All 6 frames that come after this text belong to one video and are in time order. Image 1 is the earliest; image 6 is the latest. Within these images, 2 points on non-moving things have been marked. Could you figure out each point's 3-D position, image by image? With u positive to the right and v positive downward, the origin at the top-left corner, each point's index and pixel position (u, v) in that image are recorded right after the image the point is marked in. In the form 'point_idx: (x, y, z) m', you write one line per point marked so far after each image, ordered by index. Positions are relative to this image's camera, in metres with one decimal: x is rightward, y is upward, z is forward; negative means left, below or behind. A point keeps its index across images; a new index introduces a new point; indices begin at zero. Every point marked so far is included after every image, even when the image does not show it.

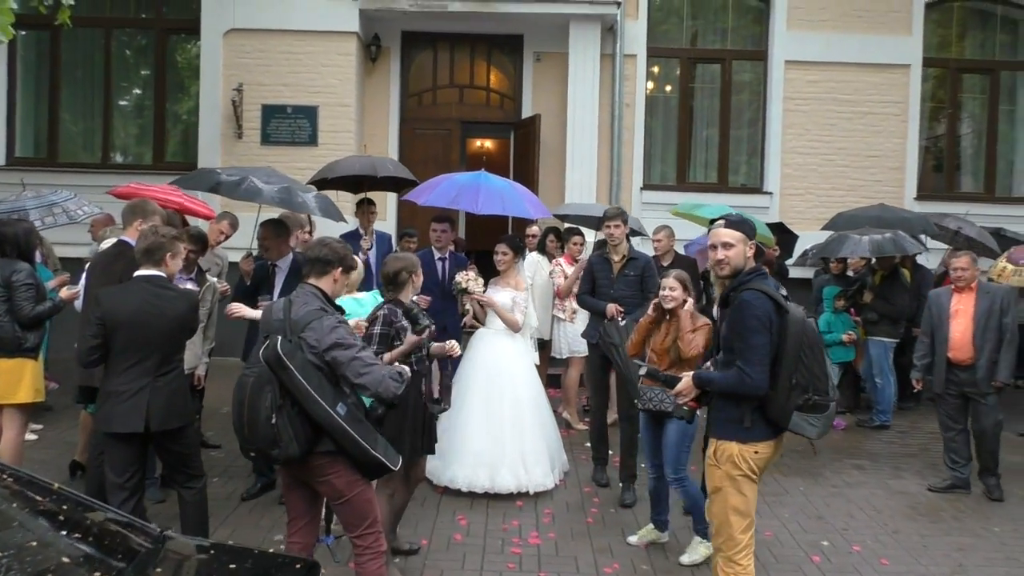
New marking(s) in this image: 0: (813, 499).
0: (+2.1, -1.5, +6.5) m
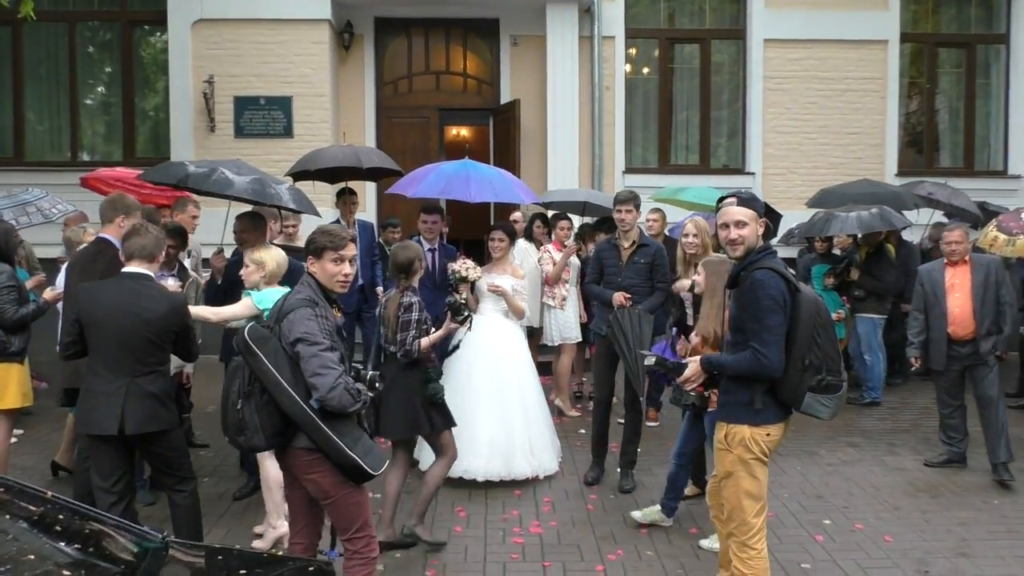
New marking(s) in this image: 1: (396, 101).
0: (+2.1, -1.3, +6.5) m
1: (-1.5, +2.4, +11.9) m
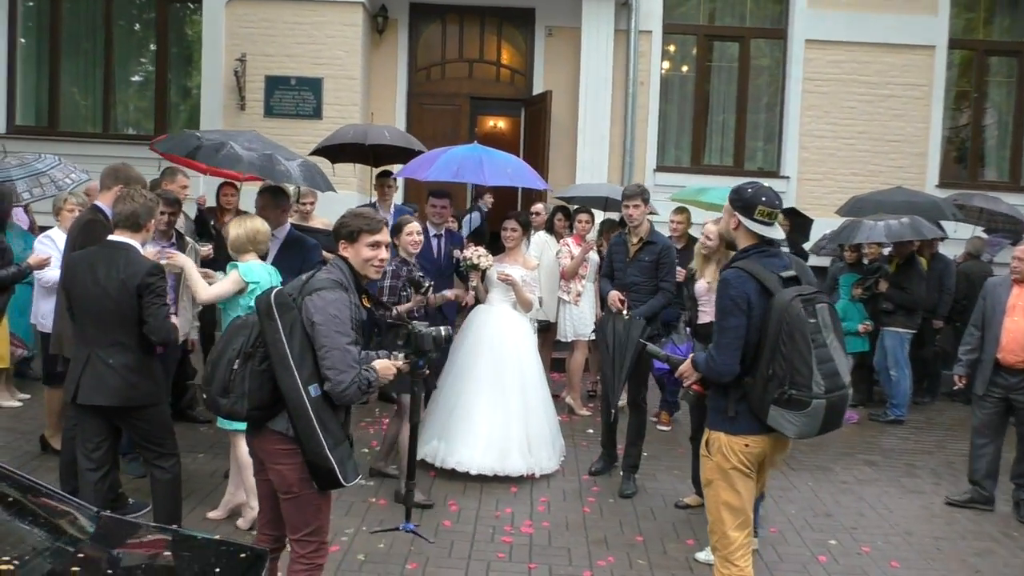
0: (+2.1, -1.4, +6.3) m
1: (-1.1, +2.5, +11.8) m
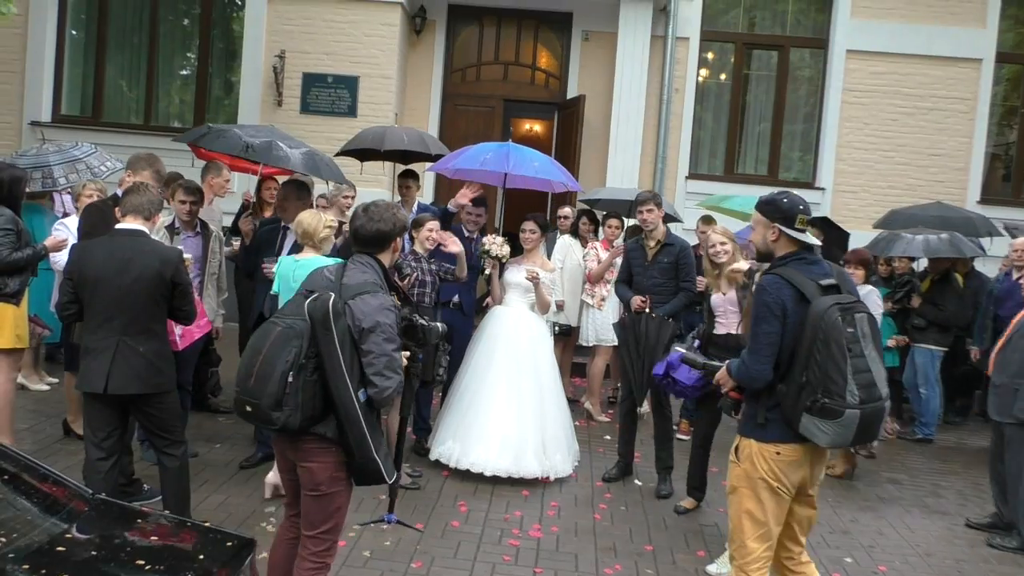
0: (+2.2, -1.5, +6.2) m
1: (-0.6, +2.5, +11.8) m
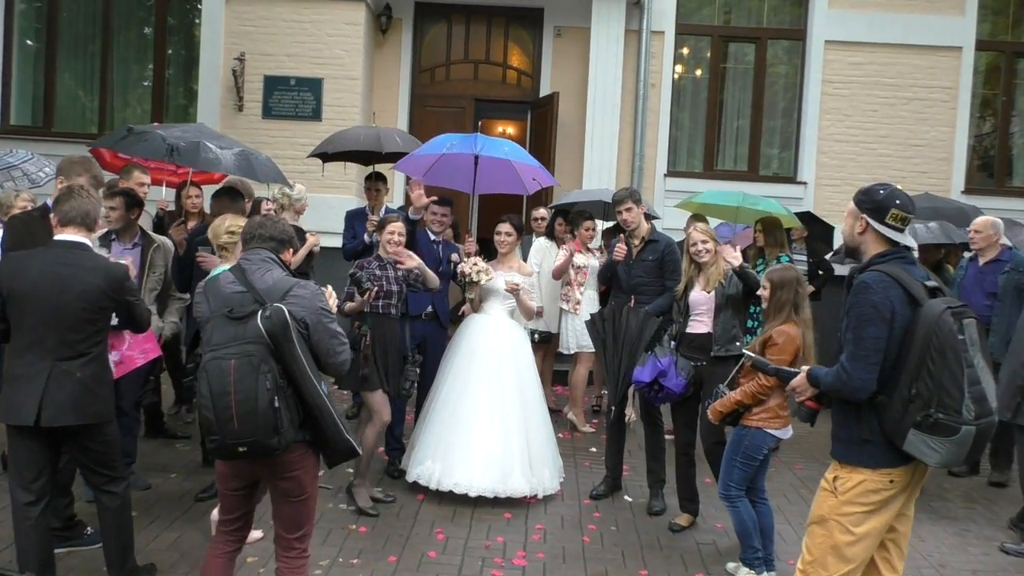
0: (+2.1, -1.4, +5.8) m
1: (-1.0, +2.4, +11.4) m
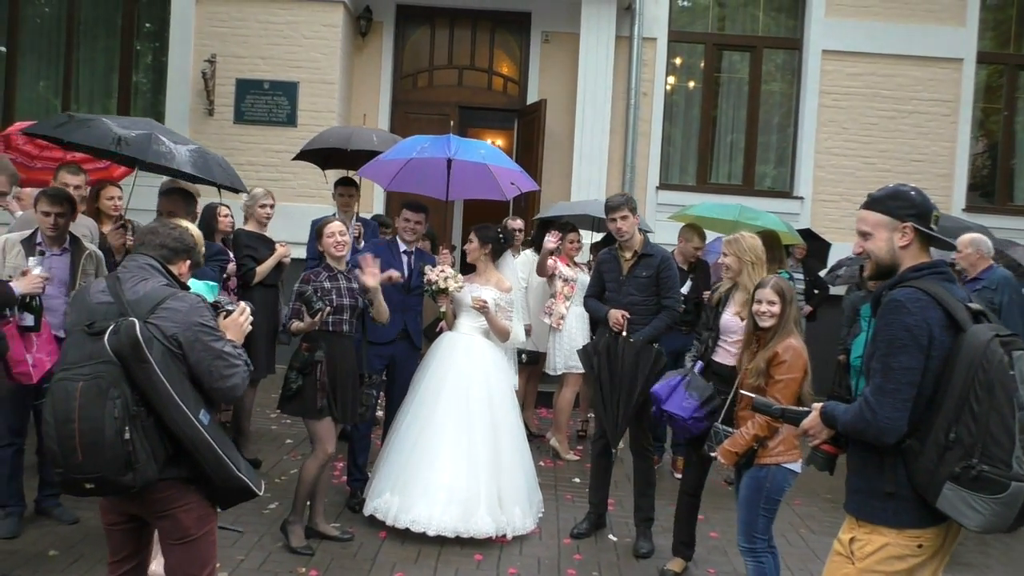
0: (+1.9, -1.6, +5.3) m
1: (-1.2, +2.3, +10.9) m
